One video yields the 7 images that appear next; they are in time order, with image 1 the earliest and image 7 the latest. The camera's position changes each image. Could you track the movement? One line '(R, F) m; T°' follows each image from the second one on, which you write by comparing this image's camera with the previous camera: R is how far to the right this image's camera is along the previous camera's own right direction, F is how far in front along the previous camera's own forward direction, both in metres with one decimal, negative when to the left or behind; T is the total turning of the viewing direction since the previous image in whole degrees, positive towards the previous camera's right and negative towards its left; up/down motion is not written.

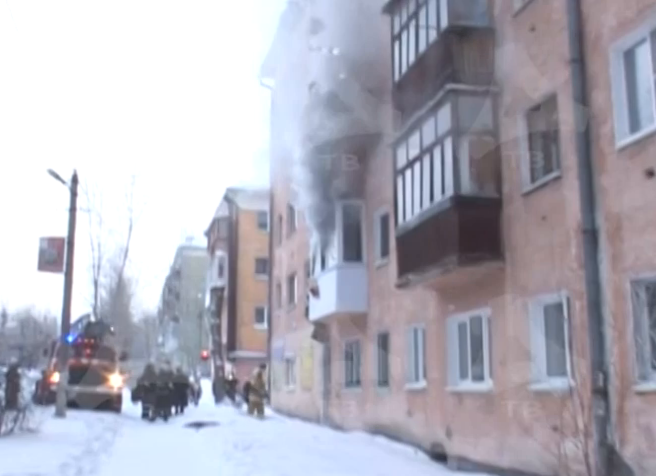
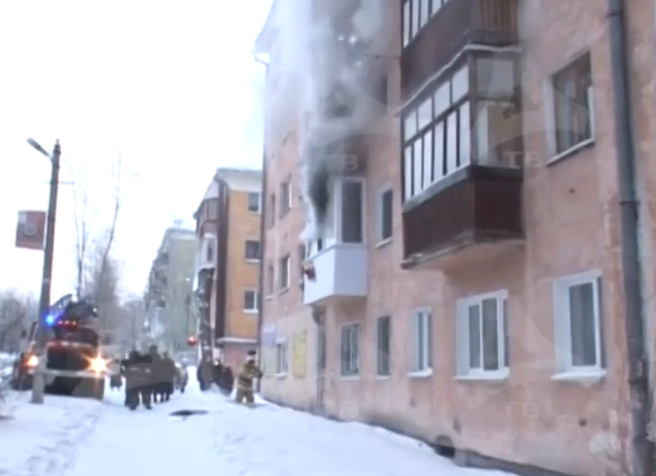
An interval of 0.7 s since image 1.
(-0.2, +1.0) m; +1°
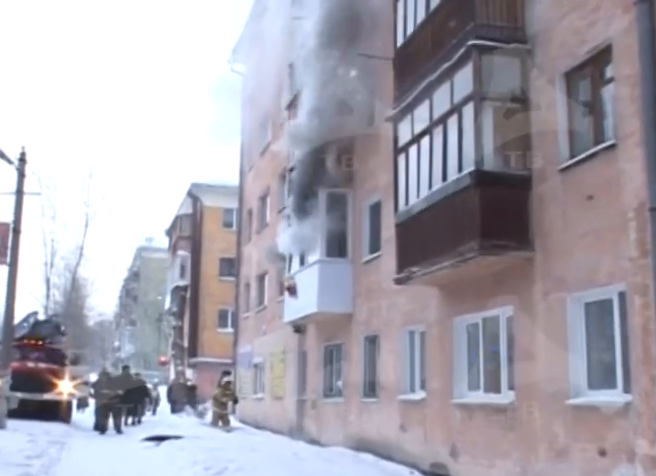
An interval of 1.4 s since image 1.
(-0.2, +0.9) m; +2°
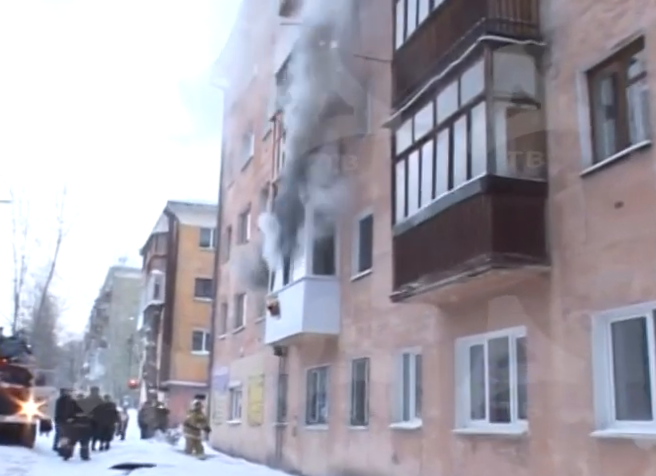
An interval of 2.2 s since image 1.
(-0.2, +0.9) m; +2°
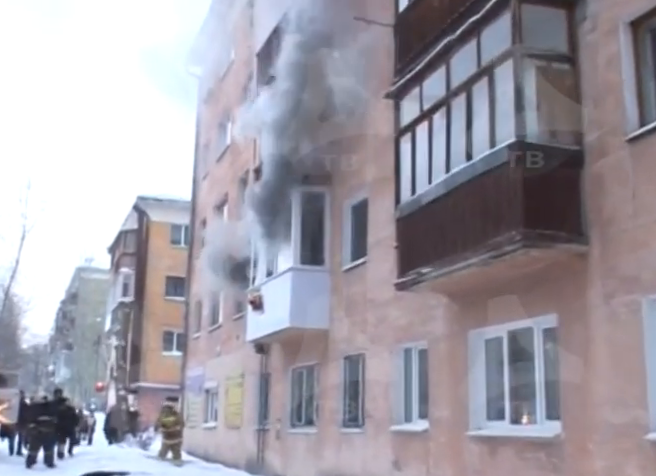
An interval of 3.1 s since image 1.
(-0.3, +1.1) m; +2°
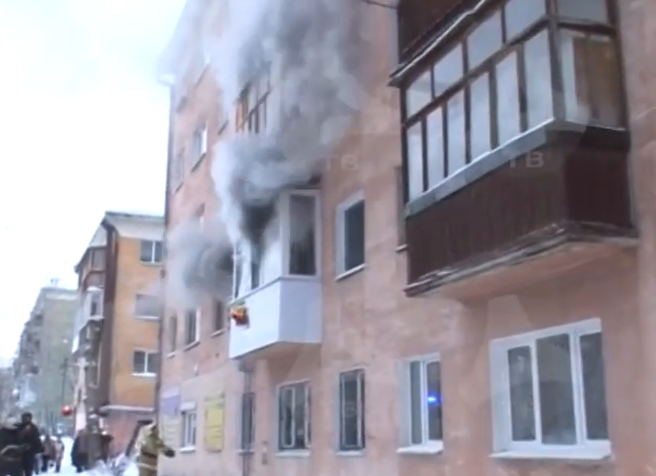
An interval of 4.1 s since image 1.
(-0.3, +1.0) m; +2°
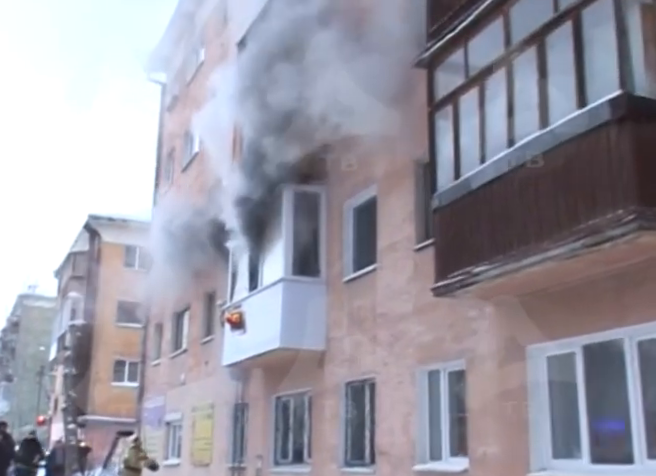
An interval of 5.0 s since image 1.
(-0.3, +0.9) m; +1°
